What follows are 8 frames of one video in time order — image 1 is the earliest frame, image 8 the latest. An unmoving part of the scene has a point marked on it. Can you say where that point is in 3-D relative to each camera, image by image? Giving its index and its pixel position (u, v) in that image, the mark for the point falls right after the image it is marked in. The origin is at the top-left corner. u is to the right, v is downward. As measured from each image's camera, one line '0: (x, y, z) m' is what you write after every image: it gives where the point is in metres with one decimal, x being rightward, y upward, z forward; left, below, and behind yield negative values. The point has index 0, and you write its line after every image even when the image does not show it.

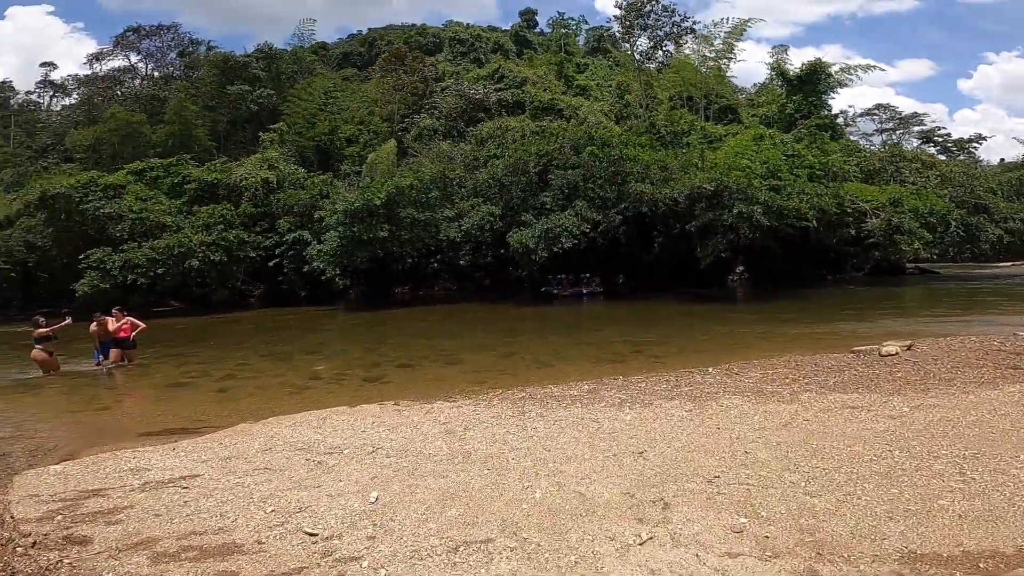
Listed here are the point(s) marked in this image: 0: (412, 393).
0: (-1.7, -1.9, +9.9) m
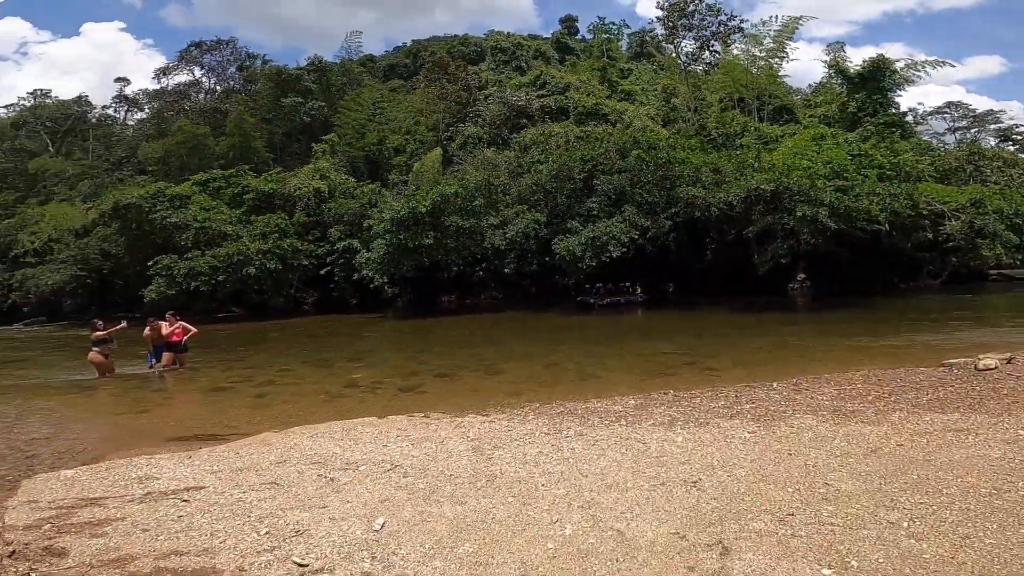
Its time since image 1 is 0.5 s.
0: (-1.1, -2.0, +9.4) m
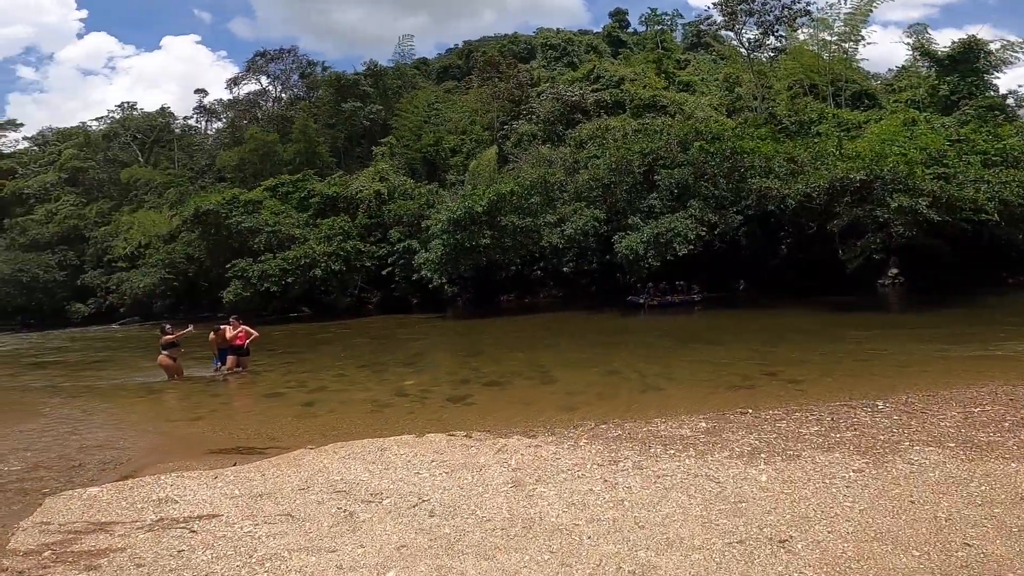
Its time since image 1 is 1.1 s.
0: (-0.2, -2.1, +8.7) m
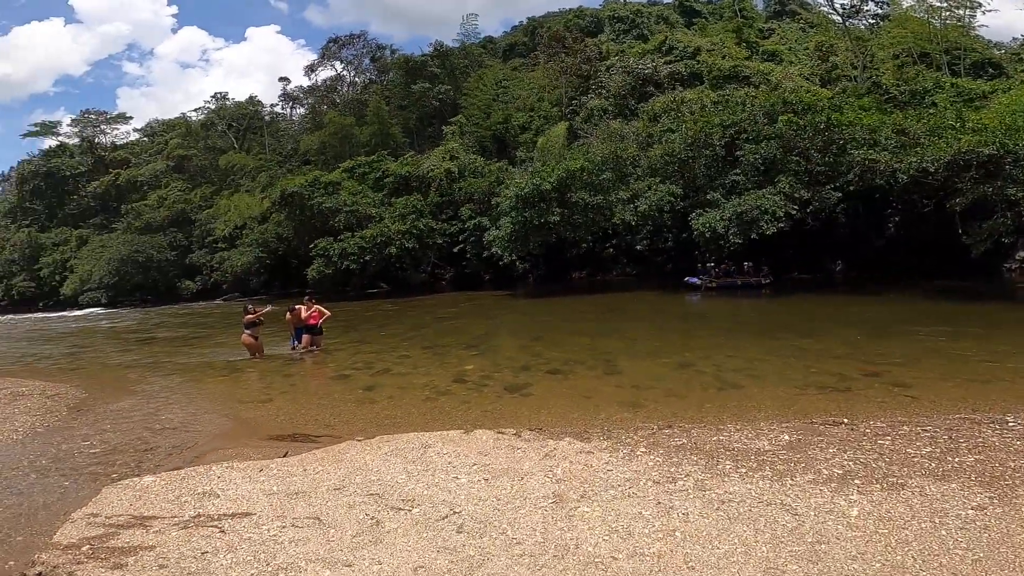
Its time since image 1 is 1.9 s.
0: (+0.6, -1.9, +8.2) m
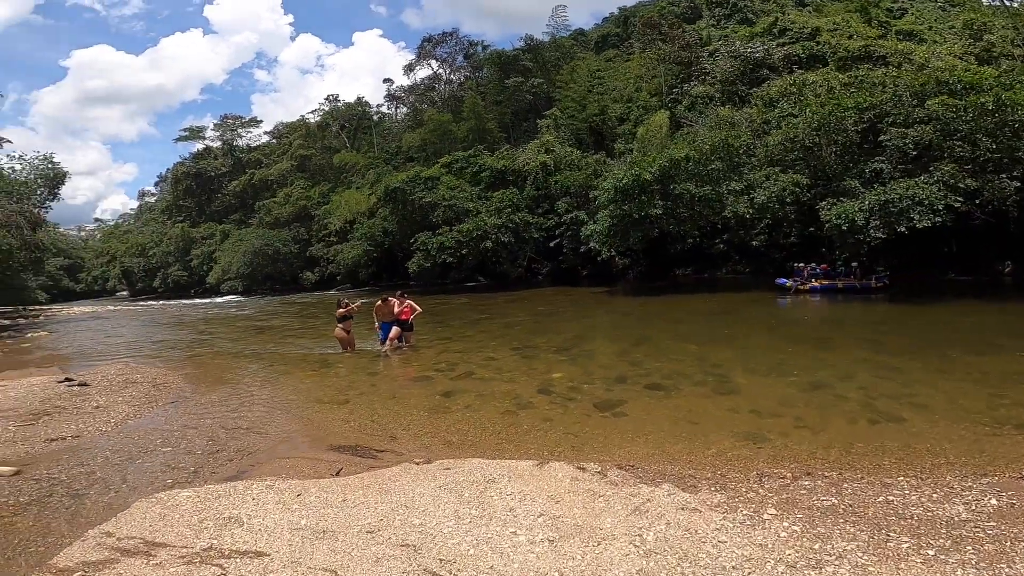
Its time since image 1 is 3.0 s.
0: (+1.8, -1.9, +6.9) m
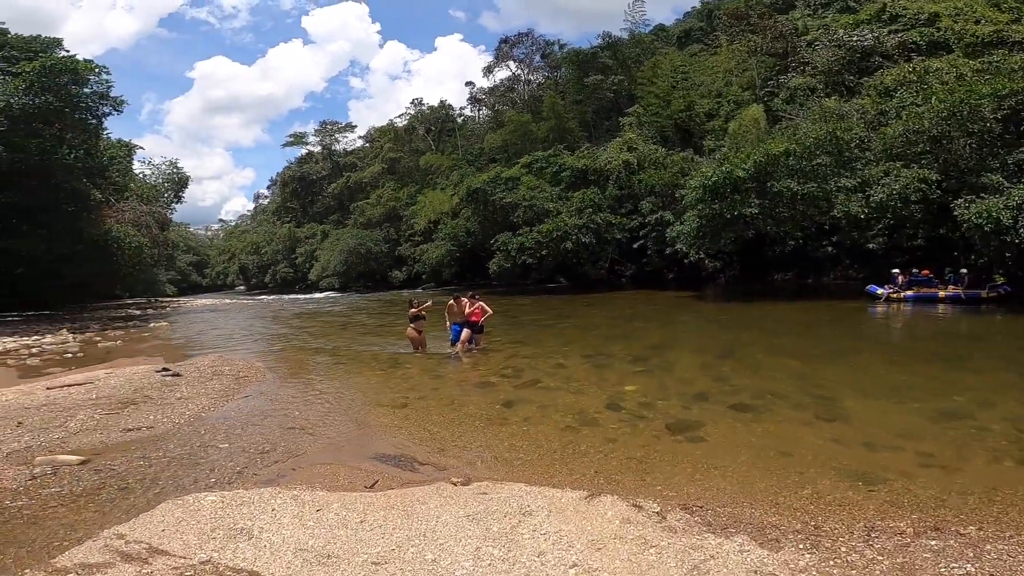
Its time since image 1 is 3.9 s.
0: (+2.3, -2.0, +5.9) m
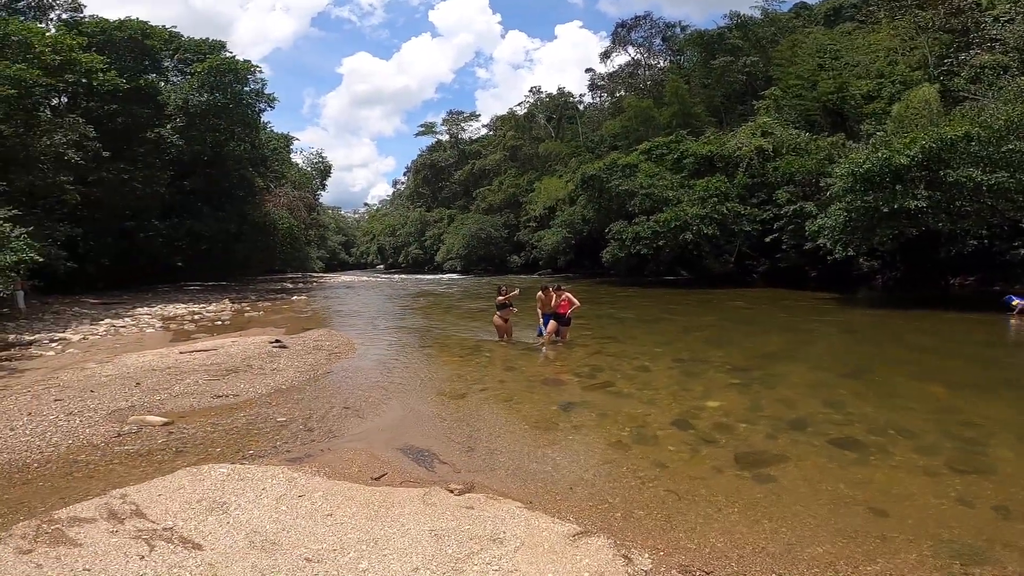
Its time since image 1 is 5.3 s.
0: (+2.4, -2.1, +4.9) m
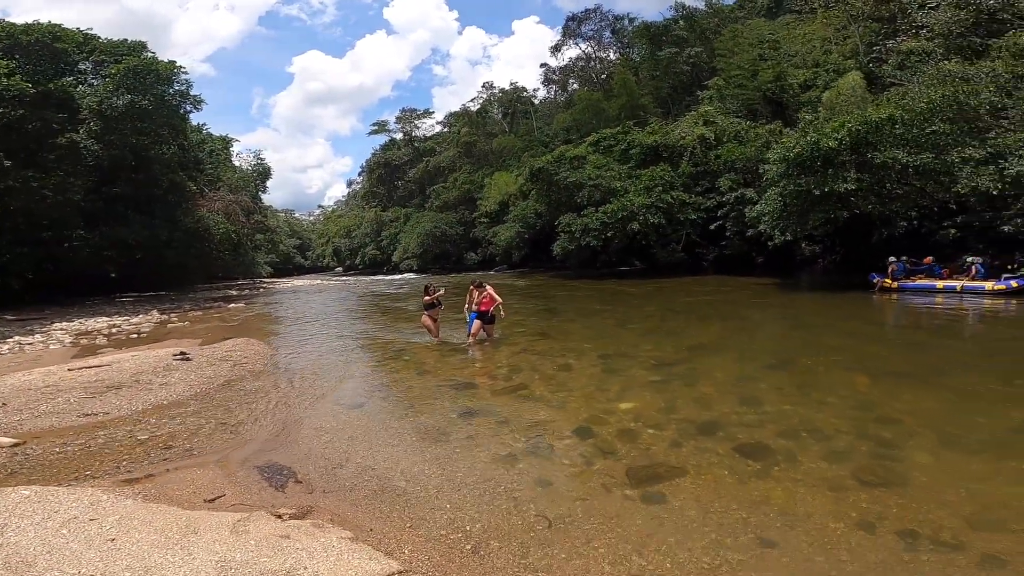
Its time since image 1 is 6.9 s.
0: (+1.1, -2.0, +4.2) m
